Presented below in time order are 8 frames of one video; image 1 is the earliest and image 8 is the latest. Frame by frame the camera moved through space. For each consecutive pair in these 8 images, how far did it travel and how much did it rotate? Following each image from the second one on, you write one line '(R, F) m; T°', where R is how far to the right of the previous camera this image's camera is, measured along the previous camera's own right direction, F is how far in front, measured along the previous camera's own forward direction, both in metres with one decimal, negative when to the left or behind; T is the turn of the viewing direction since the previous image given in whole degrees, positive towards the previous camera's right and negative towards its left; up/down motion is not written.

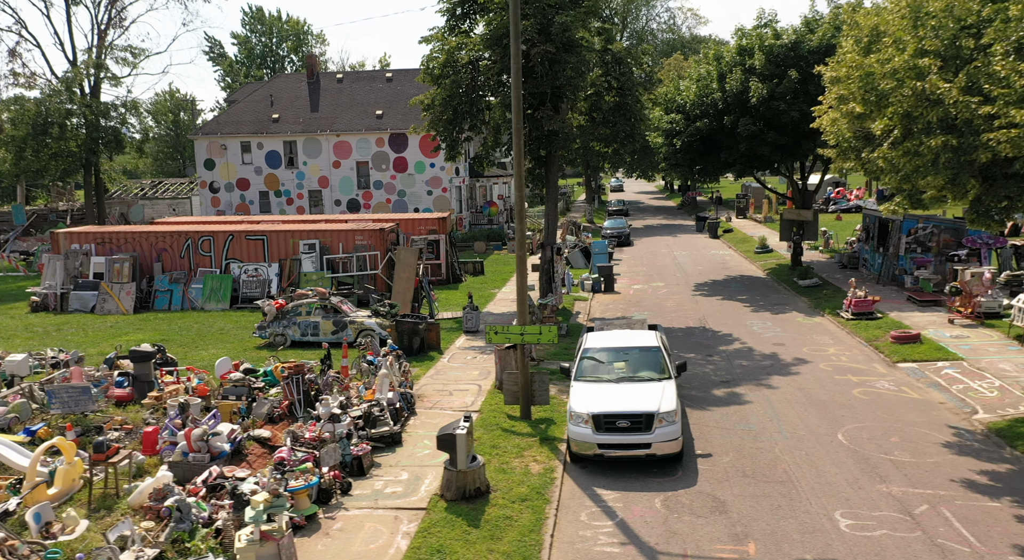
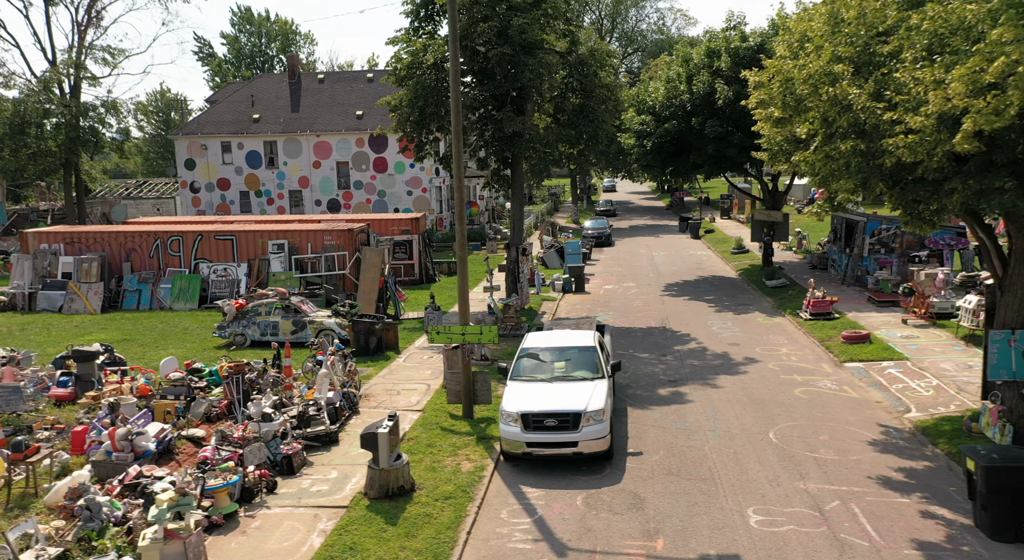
(+0.8, -0.2) m; +1°
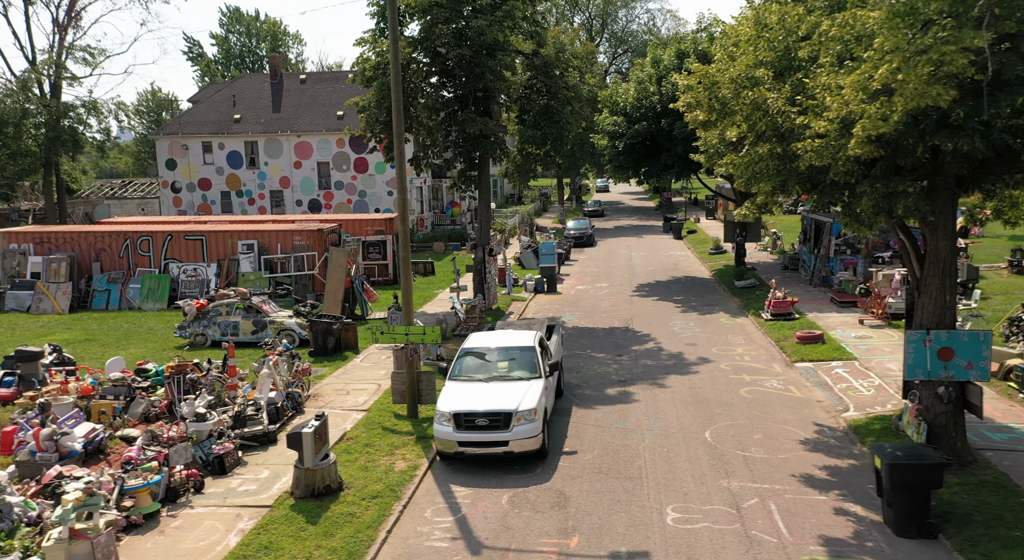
(+0.8, -0.1) m; +1°
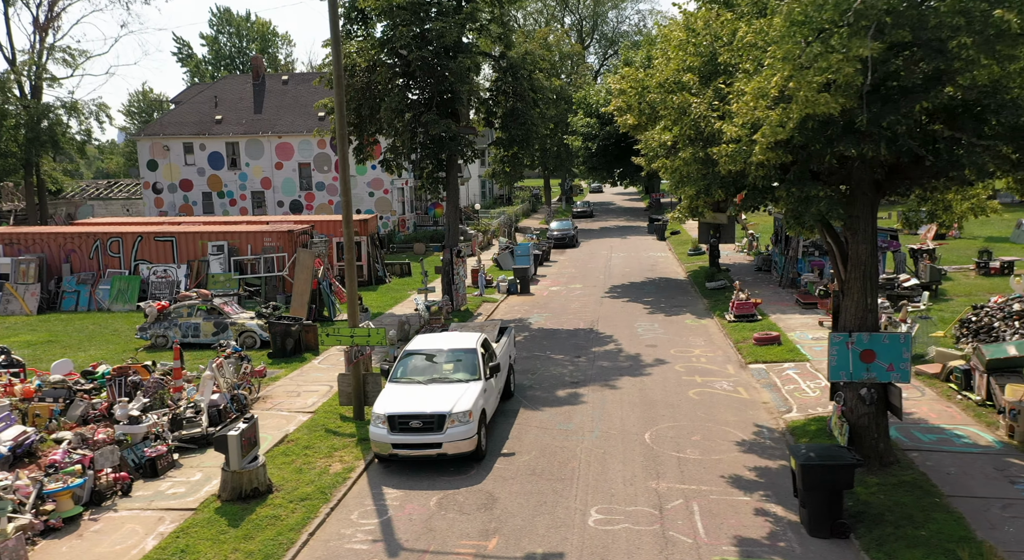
(+0.8, -0.1) m; +1°
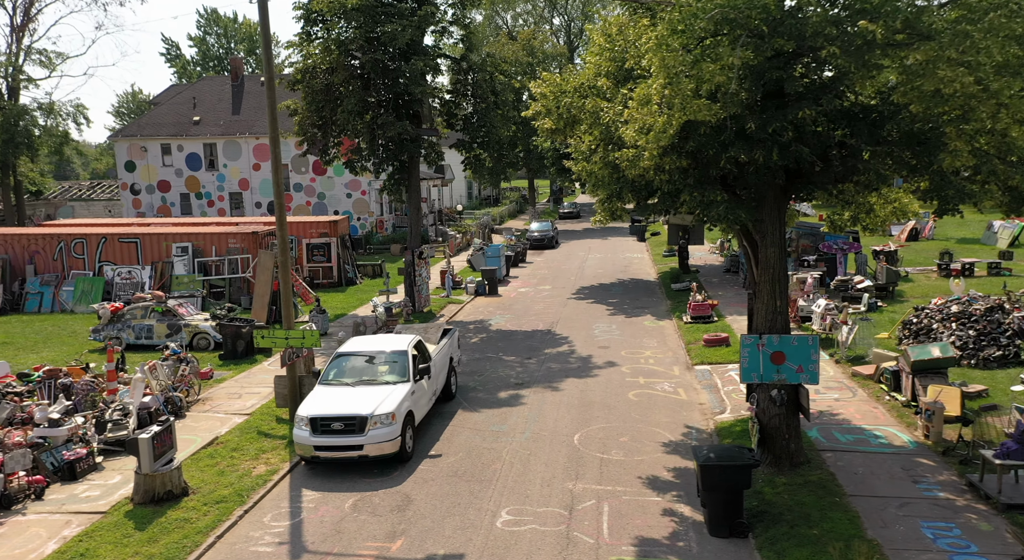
(+1.0, -0.1) m; +1°
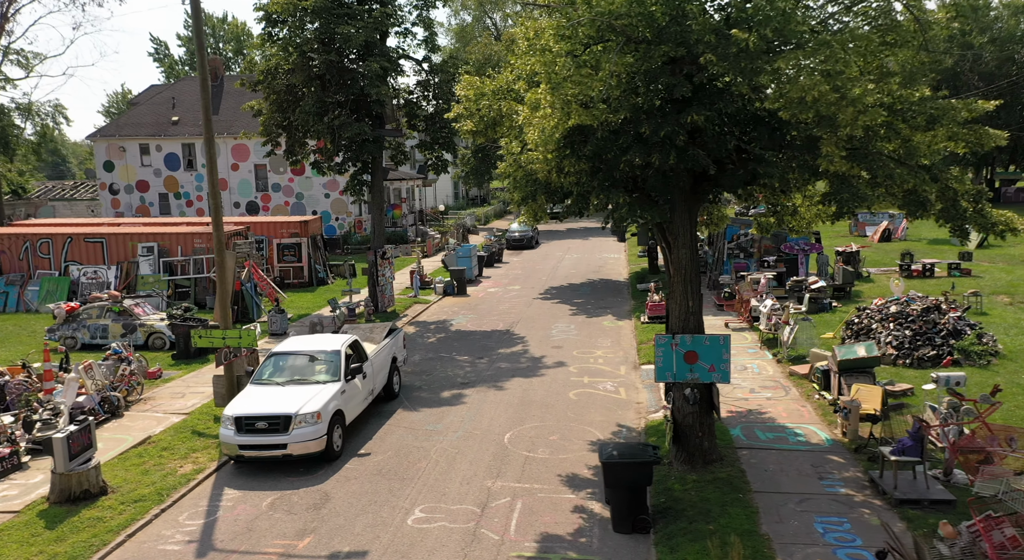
(+1.0, -0.1) m; +1°
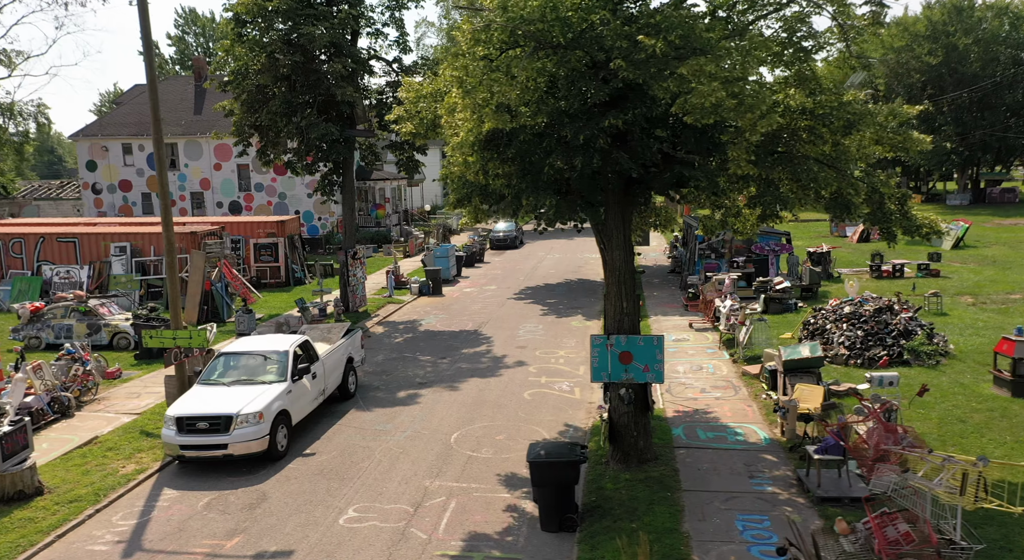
(+0.7, -0.1) m; +1°
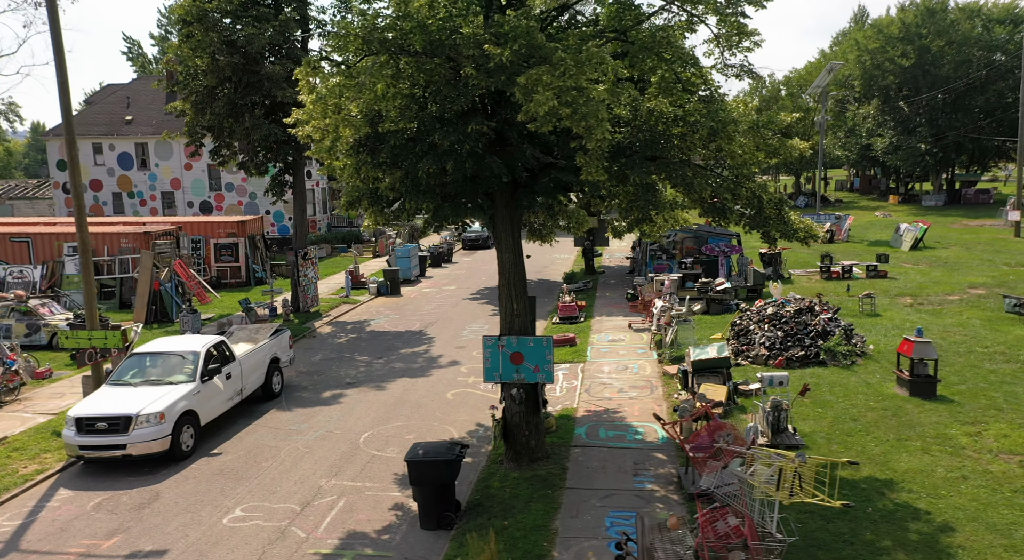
(+1.3, -0.2) m; +1°
